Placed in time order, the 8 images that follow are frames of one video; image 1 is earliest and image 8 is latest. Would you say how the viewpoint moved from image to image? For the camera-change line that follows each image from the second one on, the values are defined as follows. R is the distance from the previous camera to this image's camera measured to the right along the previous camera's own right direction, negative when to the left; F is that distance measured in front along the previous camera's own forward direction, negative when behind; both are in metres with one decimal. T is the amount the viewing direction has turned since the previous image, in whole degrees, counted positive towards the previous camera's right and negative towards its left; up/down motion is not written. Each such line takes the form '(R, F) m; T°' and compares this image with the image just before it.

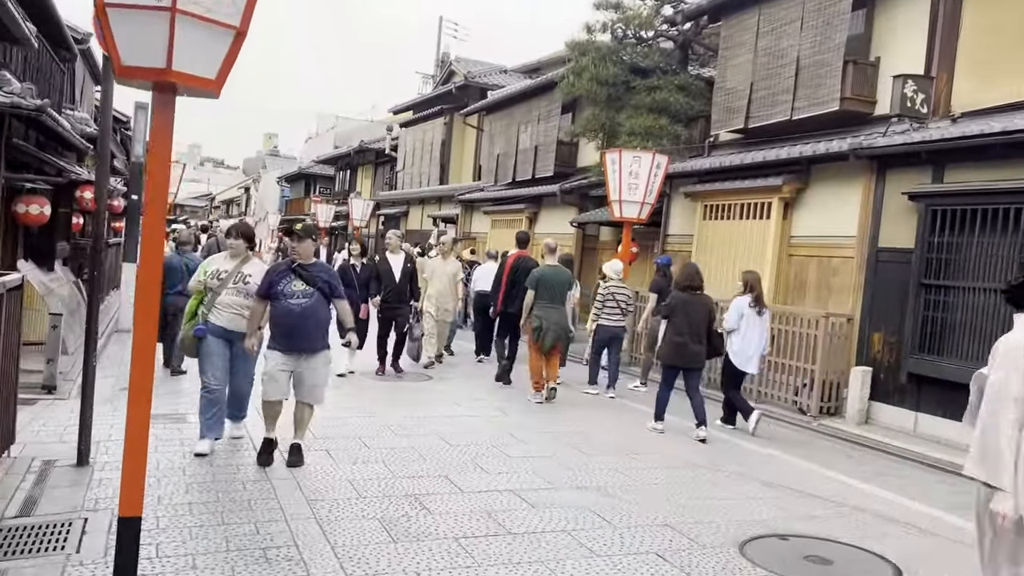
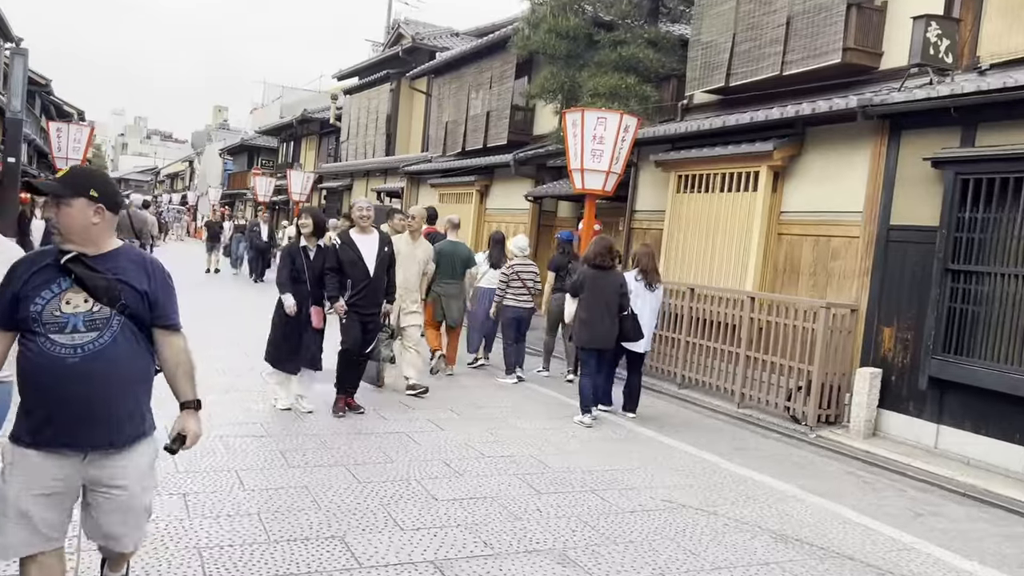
(+0.2, +1.7) m; +3°
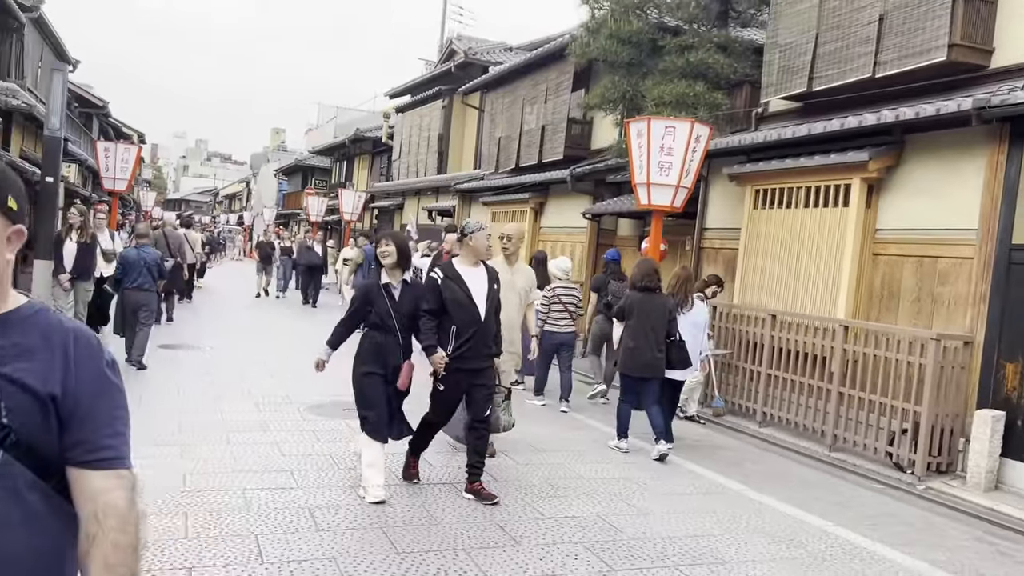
(-0.1, +0.8) m; -4°
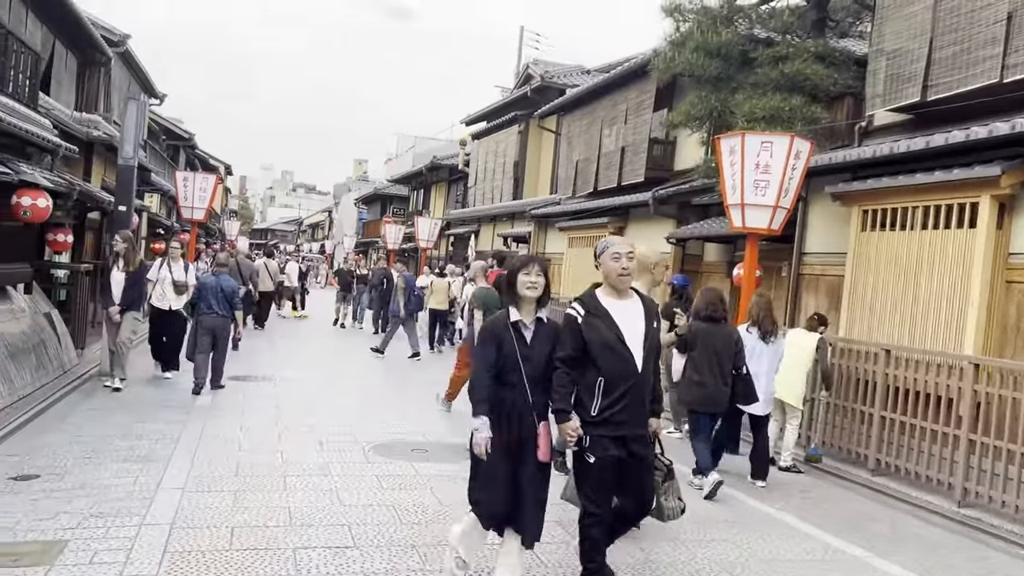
(0.0, +0.6) m; -5°
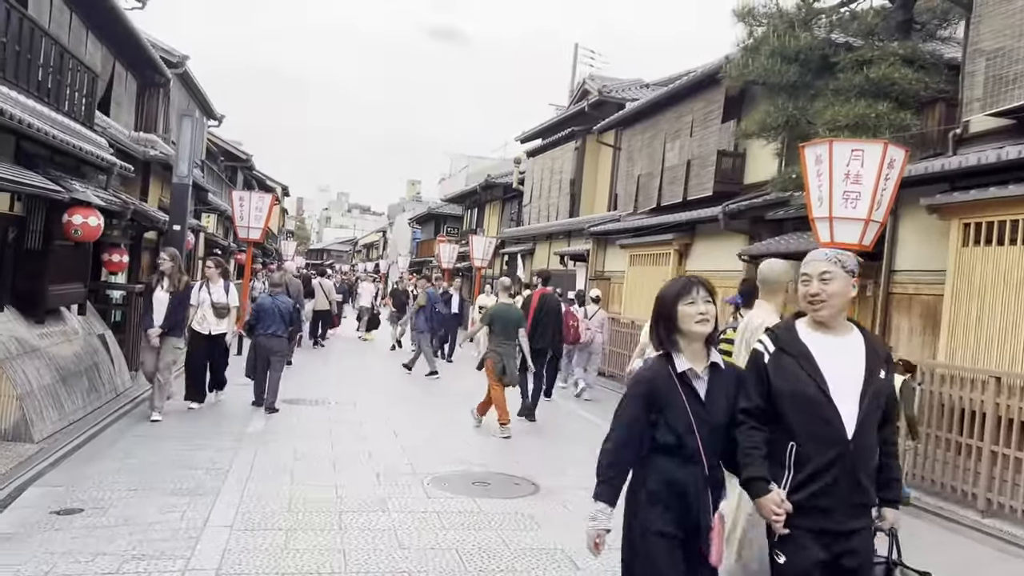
(-0.1, +0.5) m; -4°
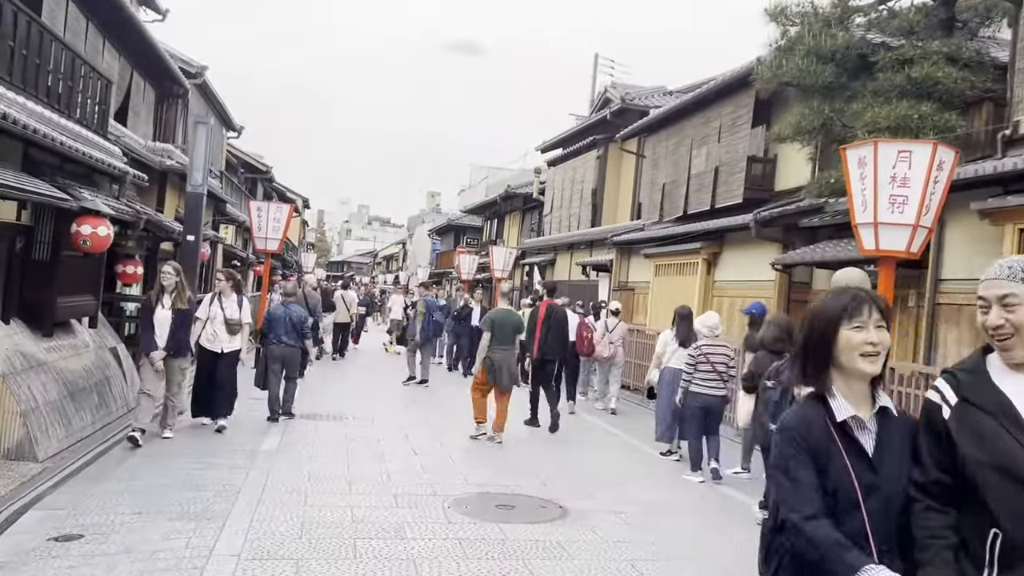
(0.0, +0.4) m; -1°
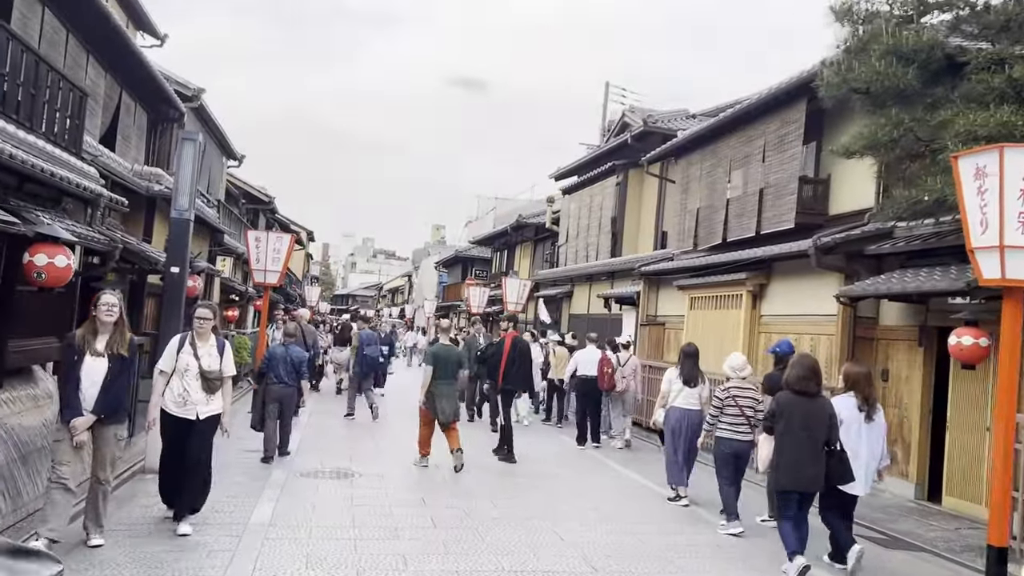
(-0.3, +1.3) m; 0°
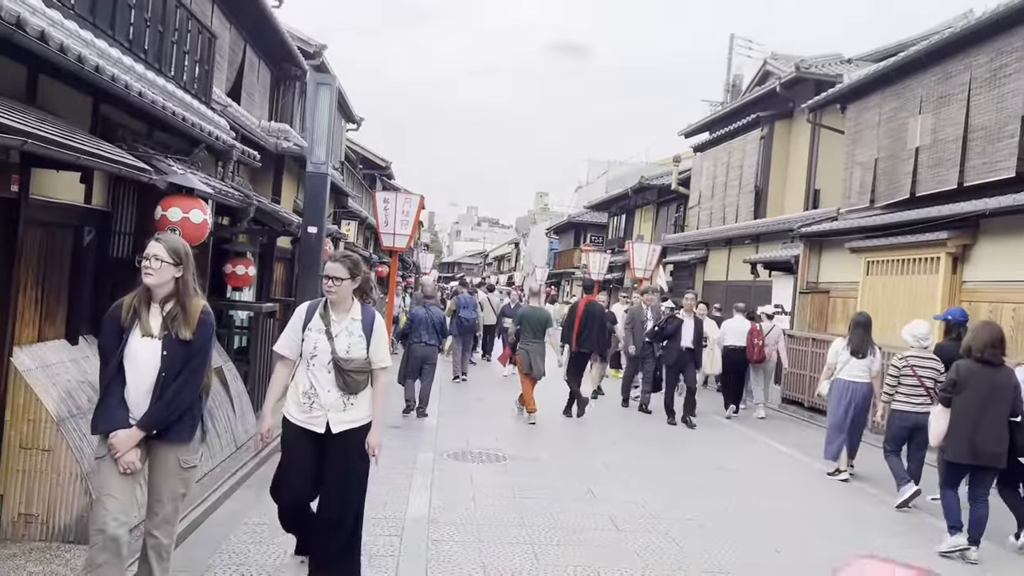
(-0.7, +1.1) m; -7°
